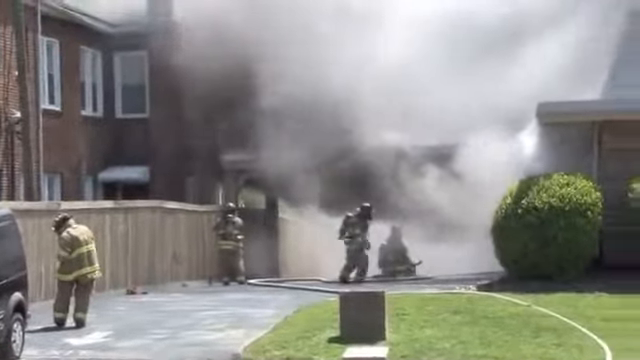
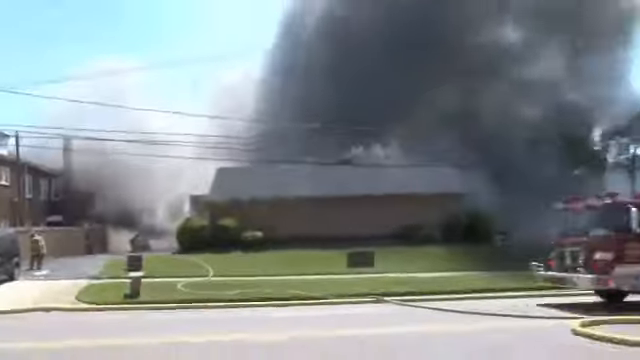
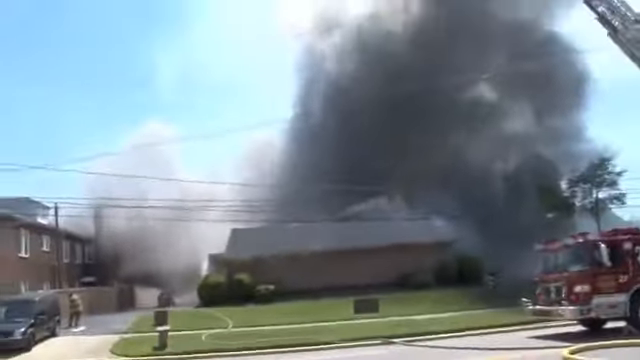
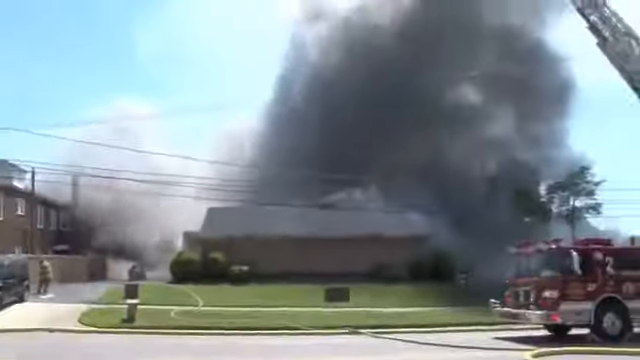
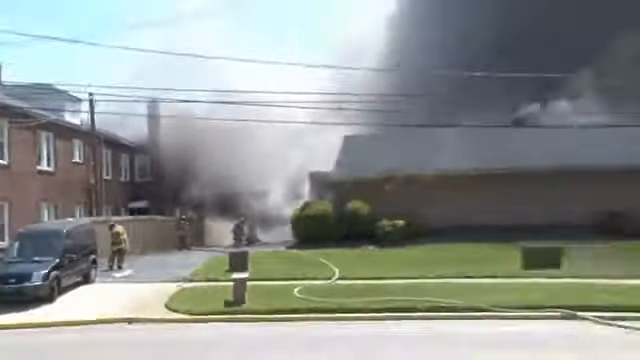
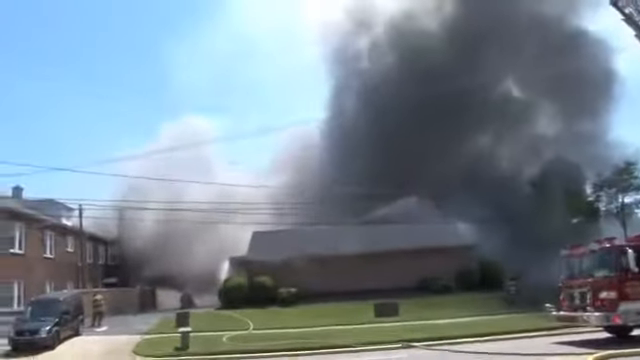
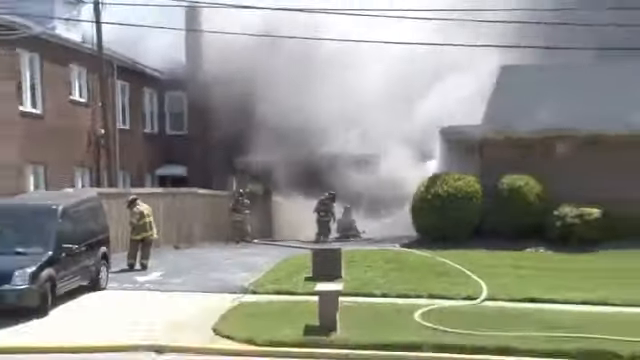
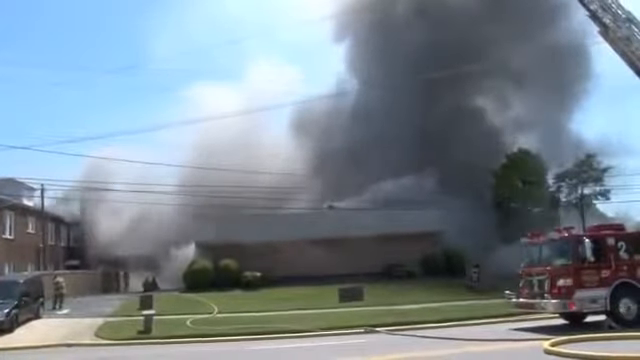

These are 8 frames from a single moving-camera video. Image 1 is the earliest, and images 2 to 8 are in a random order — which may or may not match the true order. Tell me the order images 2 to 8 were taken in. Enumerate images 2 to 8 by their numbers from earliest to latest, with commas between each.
7, 5, 2, 4, 3, 6, 8
